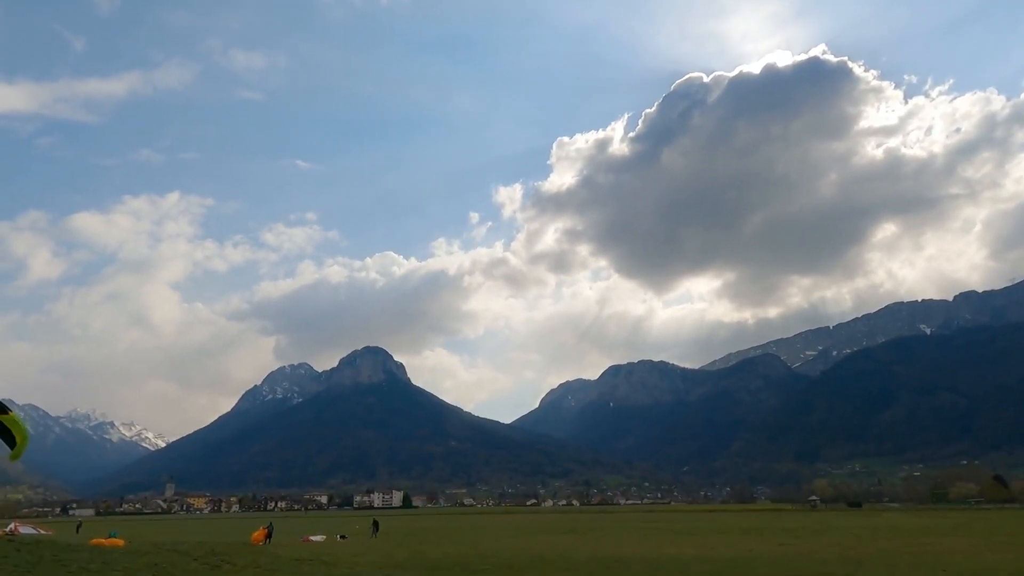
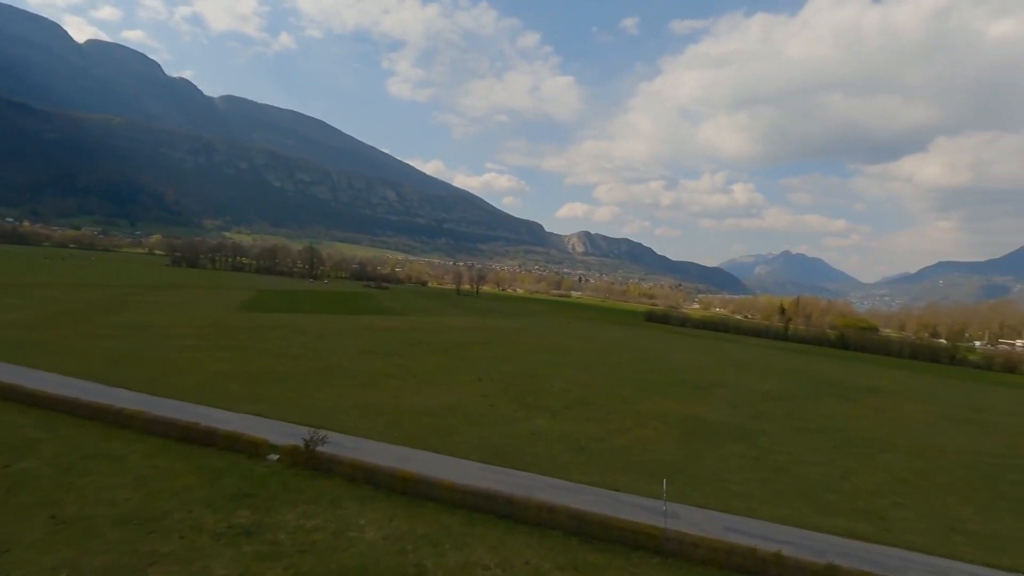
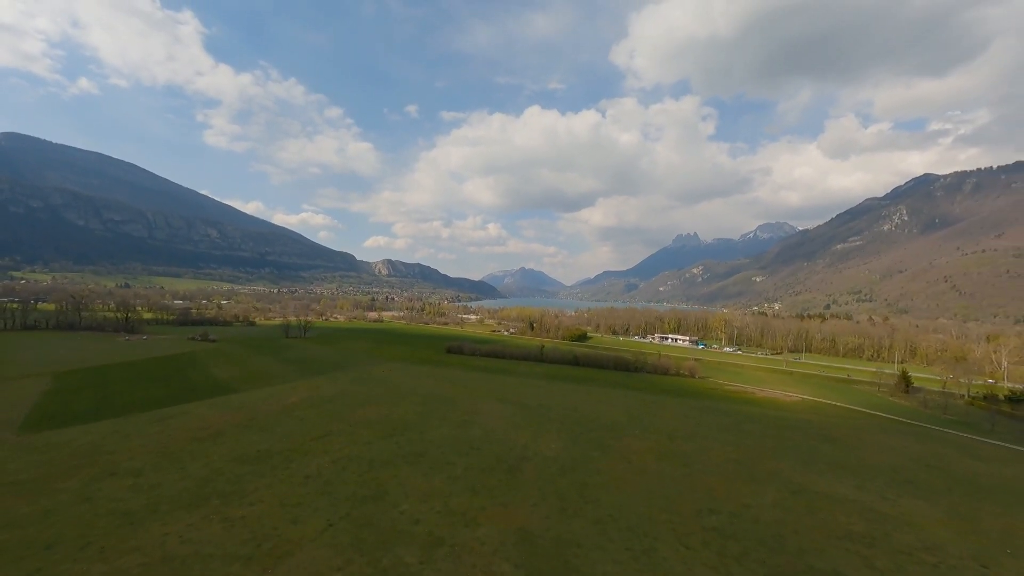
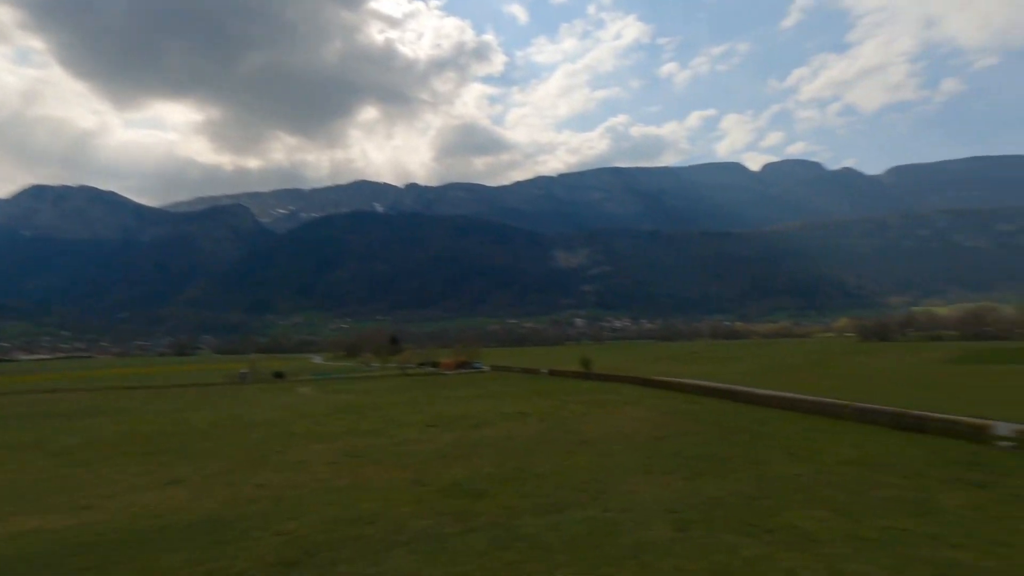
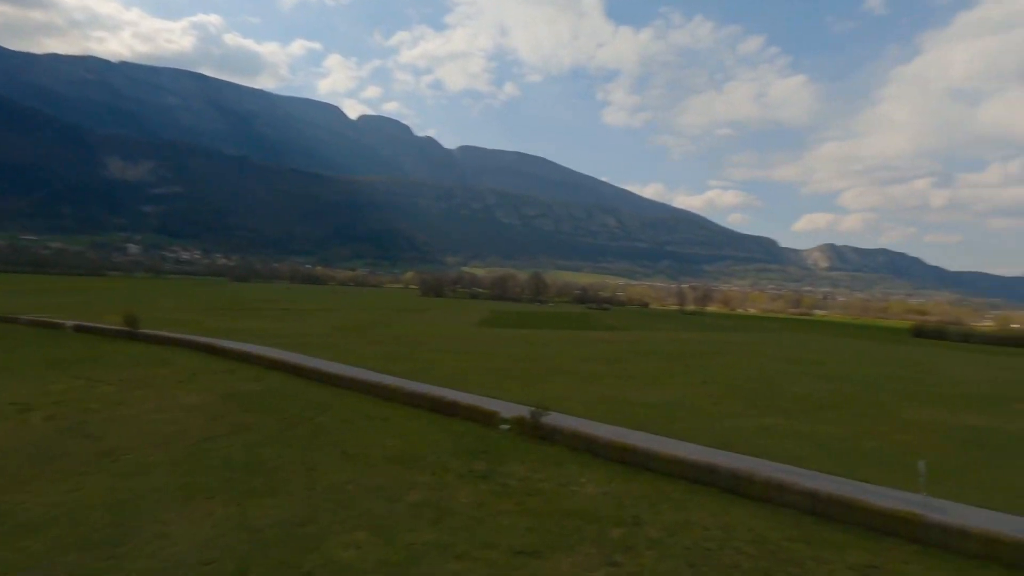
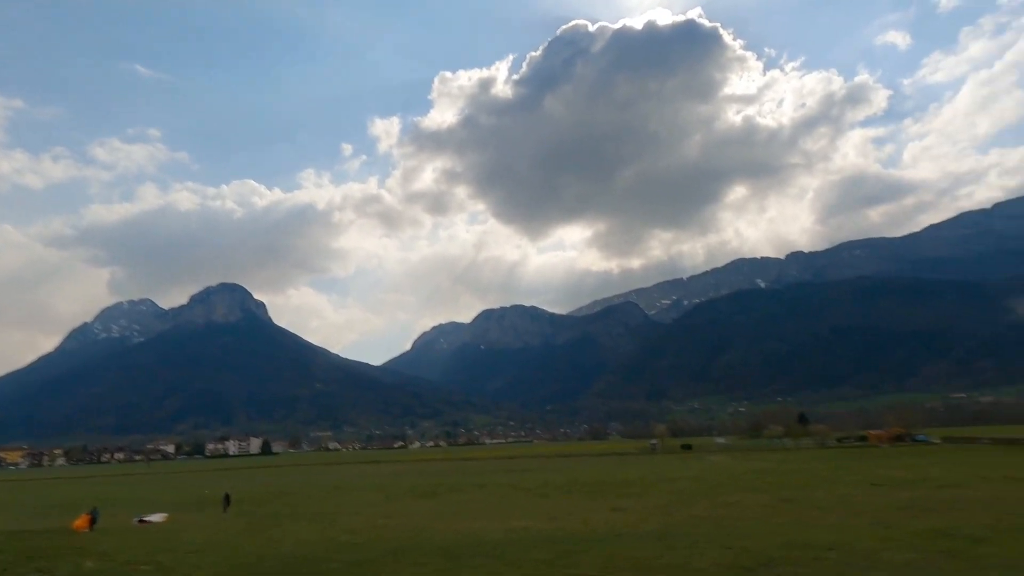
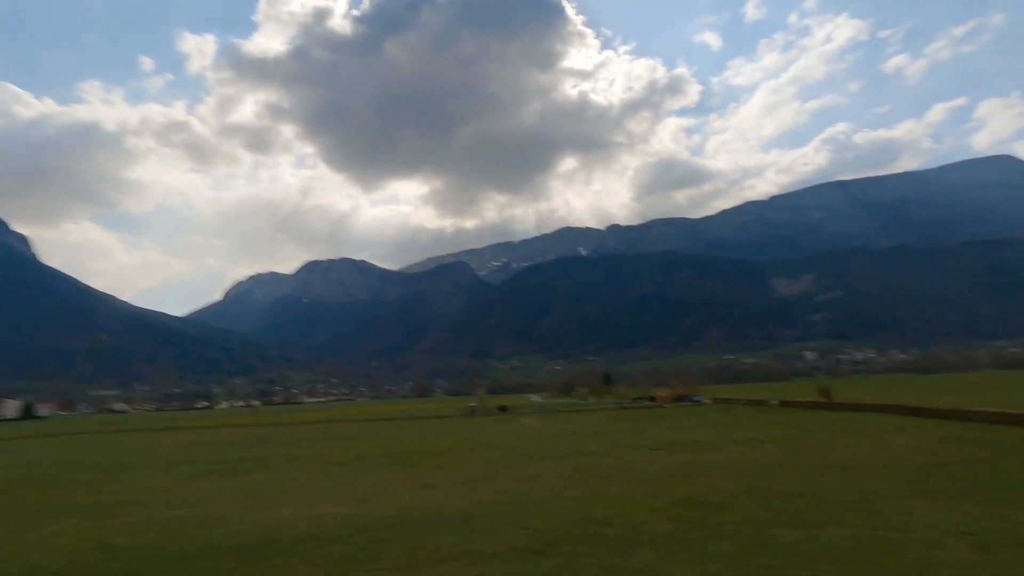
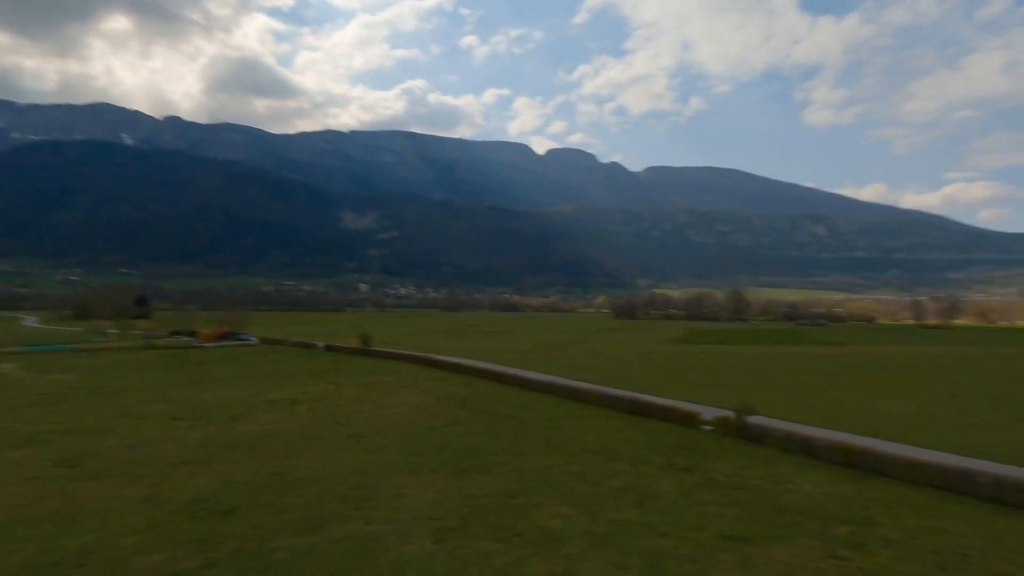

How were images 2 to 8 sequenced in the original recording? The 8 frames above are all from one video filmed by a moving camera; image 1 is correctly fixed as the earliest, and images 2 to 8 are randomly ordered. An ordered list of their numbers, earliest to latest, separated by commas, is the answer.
6, 7, 4, 8, 5, 2, 3
